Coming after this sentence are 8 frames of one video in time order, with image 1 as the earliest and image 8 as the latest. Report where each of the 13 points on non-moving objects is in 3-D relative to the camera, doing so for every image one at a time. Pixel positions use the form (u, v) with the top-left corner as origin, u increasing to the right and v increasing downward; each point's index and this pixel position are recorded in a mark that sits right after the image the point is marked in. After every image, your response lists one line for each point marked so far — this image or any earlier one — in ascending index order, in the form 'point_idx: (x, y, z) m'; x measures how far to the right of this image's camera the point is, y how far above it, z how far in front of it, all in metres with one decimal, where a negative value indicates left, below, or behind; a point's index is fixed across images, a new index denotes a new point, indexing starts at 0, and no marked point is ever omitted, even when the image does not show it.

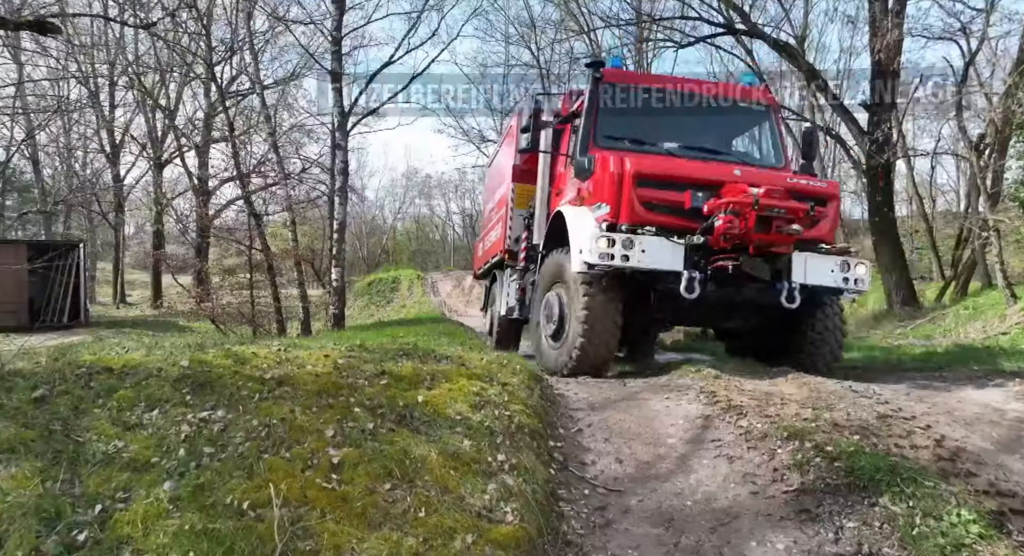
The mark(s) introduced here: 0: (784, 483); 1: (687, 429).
0: (+1.4, -1.1, +3.3) m
1: (+1.1, -1.0, +4.0) m
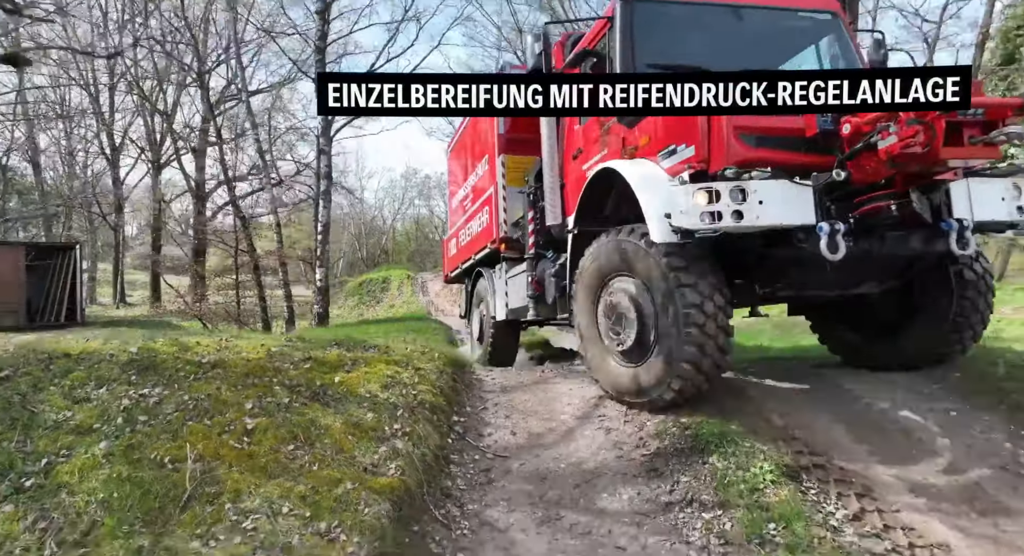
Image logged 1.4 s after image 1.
0: (+0.8, -1.1, +3.9) m
1: (+0.5, -0.9, +4.5) m
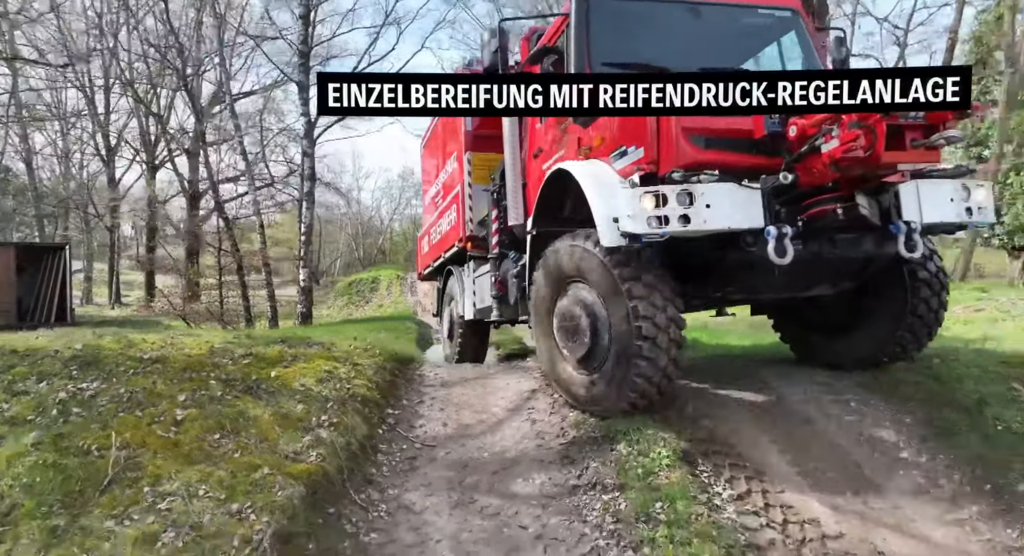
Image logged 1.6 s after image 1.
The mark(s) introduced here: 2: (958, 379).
0: (+0.3, -1.0, +4.1) m
1: (0.0, -0.9, +4.8) m
2: (+2.9, -0.7, +4.1) m
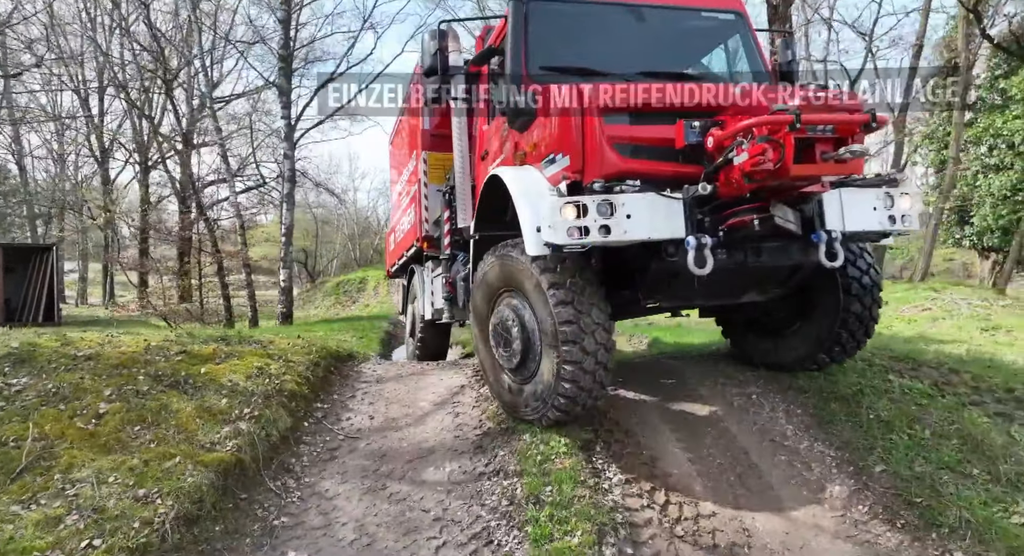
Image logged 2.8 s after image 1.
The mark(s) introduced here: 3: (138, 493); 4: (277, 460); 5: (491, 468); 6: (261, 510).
0: (-0.2, -1.0, +4.3) m
1: (-0.6, -0.9, +5.0) m
2: (+2.3, -0.7, +4.3) m
3: (-1.8, -1.0, +3.0) m
4: (-1.4, -1.1, +3.8) m
5: (-0.1, -1.1, +3.8) m
6: (-1.4, -1.3, +3.4) m
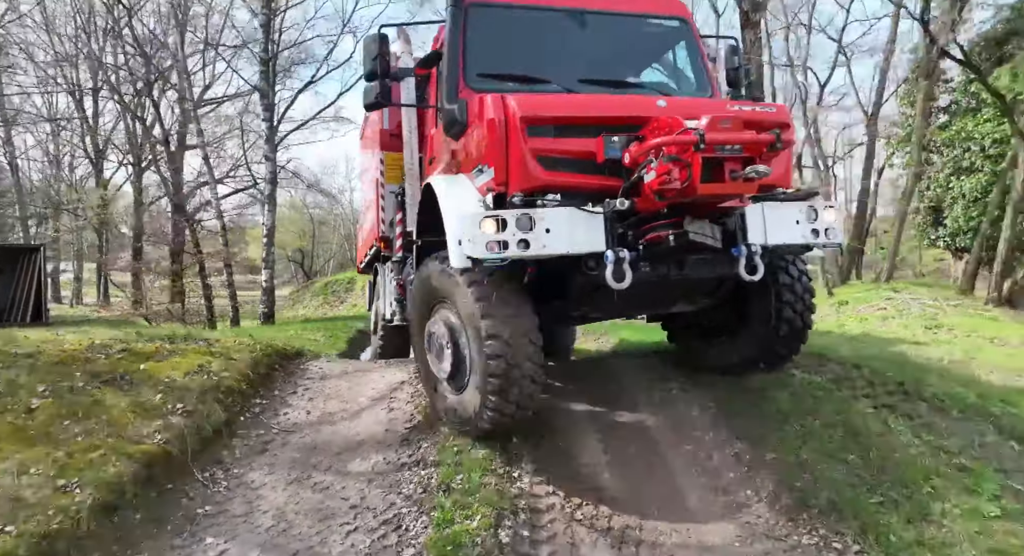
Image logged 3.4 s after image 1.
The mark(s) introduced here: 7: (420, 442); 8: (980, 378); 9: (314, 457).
0: (-0.7, -1.0, +4.5) m
1: (-1.1, -0.9, +5.1) m
2: (+1.8, -0.6, +4.6) m
3: (-2.3, -1.0, +3.1) m
4: (-1.9, -1.1, +4.0) m
5: (-0.6, -1.1, +3.9) m
6: (-1.8, -1.3, +3.5) m
7: (-0.6, -1.1, +4.1) m
8: (+3.5, -0.8, +4.6) m
9: (-1.3, -1.2, +4.1) m
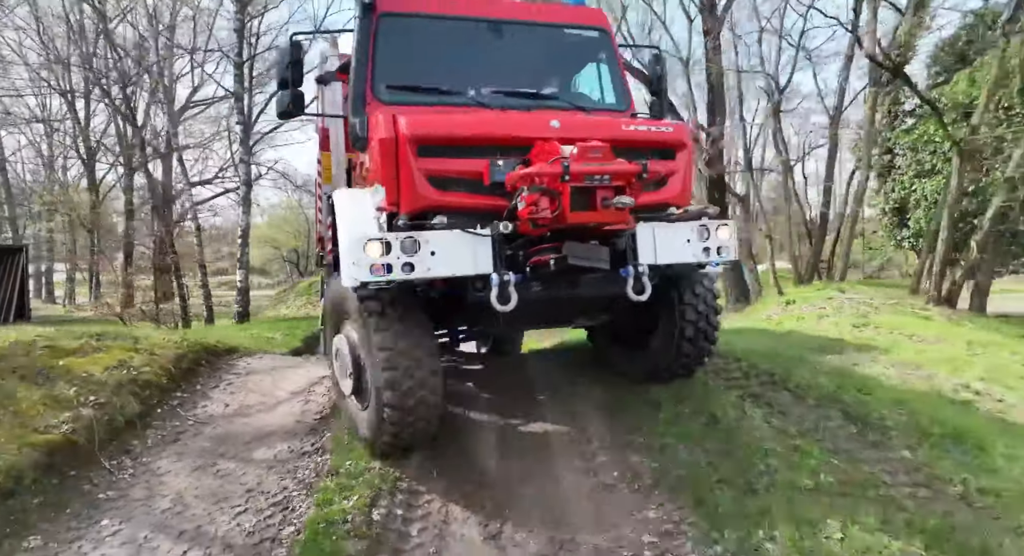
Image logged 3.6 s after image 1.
0: (-1.4, -1.0, +4.7) m
1: (-1.8, -0.9, +5.3) m
2: (+1.1, -0.6, +4.8) m
3: (-2.9, -1.0, +3.3) m
4: (-2.6, -1.1, +4.2) m
5: (-1.3, -1.1, +4.2) m
6: (-2.5, -1.2, +3.7) m
7: (-1.3, -1.1, +4.3) m
8: (+2.8, -0.8, +5.0) m
9: (-2.0, -1.2, +4.3) m
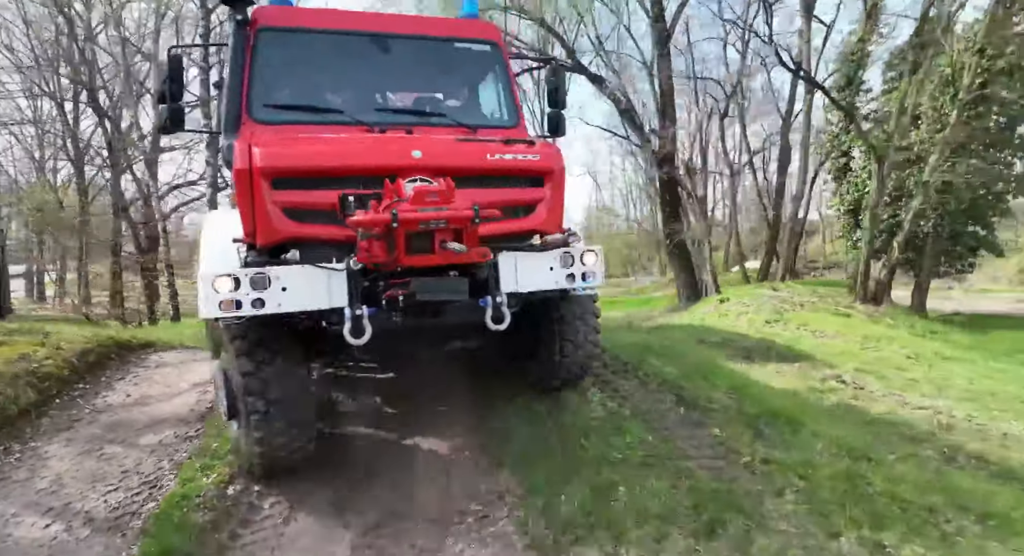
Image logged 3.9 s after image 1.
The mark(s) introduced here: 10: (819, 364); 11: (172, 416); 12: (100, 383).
0: (-2.4, -1.0, +5.0) m
1: (-2.8, -0.9, +5.6) m
2: (+0.2, -0.6, +5.2) m
3: (-3.8, -1.0, +3.5) m
4: (-3.5, -1.1, +4.4) m
5: (-2.2, -1.1, +4.4) m
6: (-3.4, -1.2, +3.9) m
7: (-2.2, -1.0, +4.6) m
8: (+1.8, -0.8, +5.4) m
9: (-2.9, -1.1, +4.6) m
10: (+3.3, -0.9, +6.8) m
11: (-2.6, -1.1, +4.8) m
12: (-3.6, -0.9, +5.4) m
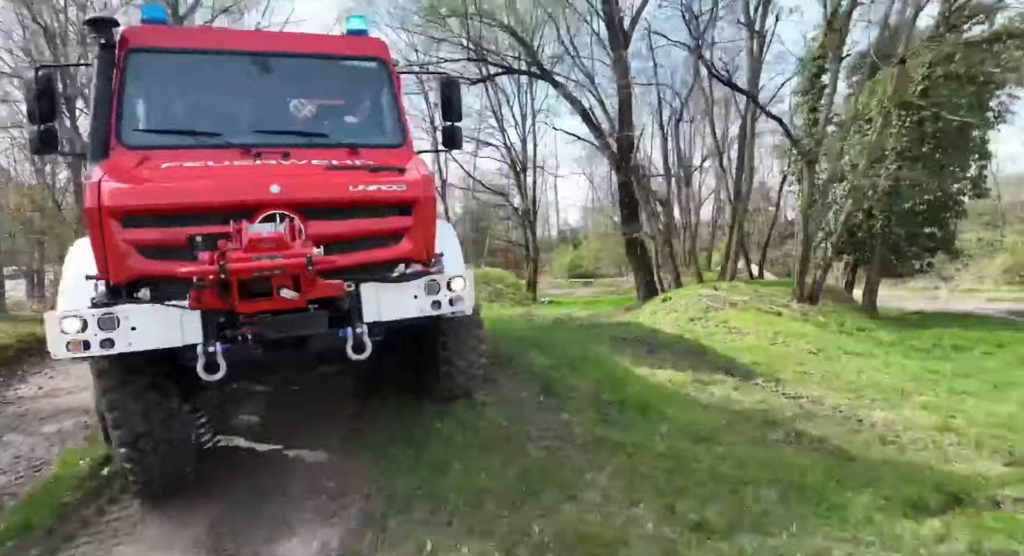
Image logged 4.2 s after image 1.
0: (-3.3, -1.0, +5.2) m
1: (-3.7, -0.9, +5.8) m
2: (-0.7, -0.6, +5.5) m
3: (-4.7, -1.0, +3.7) m
4: (-4.4, -1.0, +4.6) m
5: (-3.1, -1.1, +4.7) m
6: (-4.3, -1.2, +4.2) m
7: (-3.1, -1.0, +4.9) m
8: (+0.9, -0.7, +5.8) m
9: (-3.8, -1.1, +4.8) m
10: (+2.4, -0.9, +7.2) m
11: (-3.5, -1.0, +5.0) m
12: (-4.5, -0.9, +5.6) m
